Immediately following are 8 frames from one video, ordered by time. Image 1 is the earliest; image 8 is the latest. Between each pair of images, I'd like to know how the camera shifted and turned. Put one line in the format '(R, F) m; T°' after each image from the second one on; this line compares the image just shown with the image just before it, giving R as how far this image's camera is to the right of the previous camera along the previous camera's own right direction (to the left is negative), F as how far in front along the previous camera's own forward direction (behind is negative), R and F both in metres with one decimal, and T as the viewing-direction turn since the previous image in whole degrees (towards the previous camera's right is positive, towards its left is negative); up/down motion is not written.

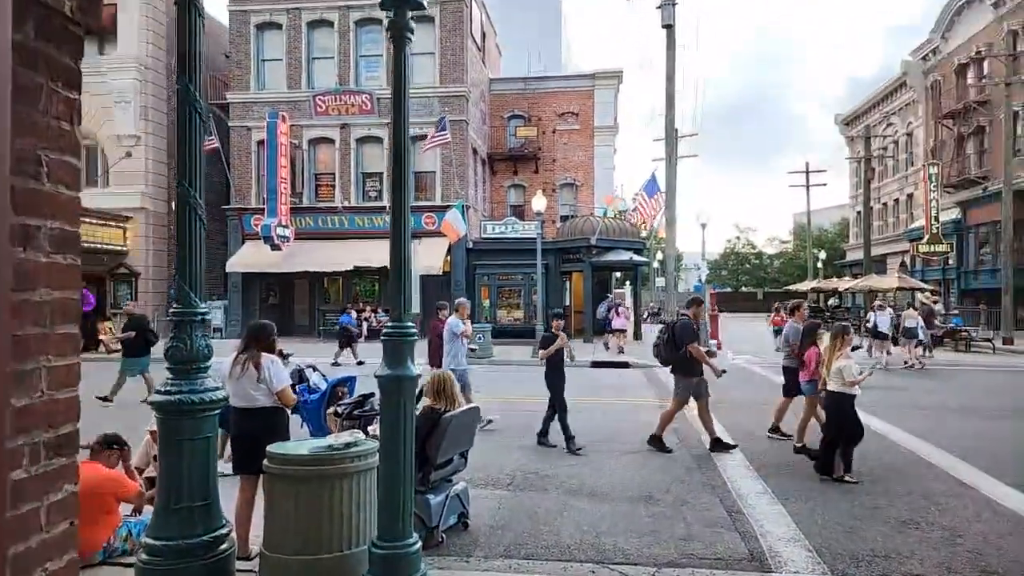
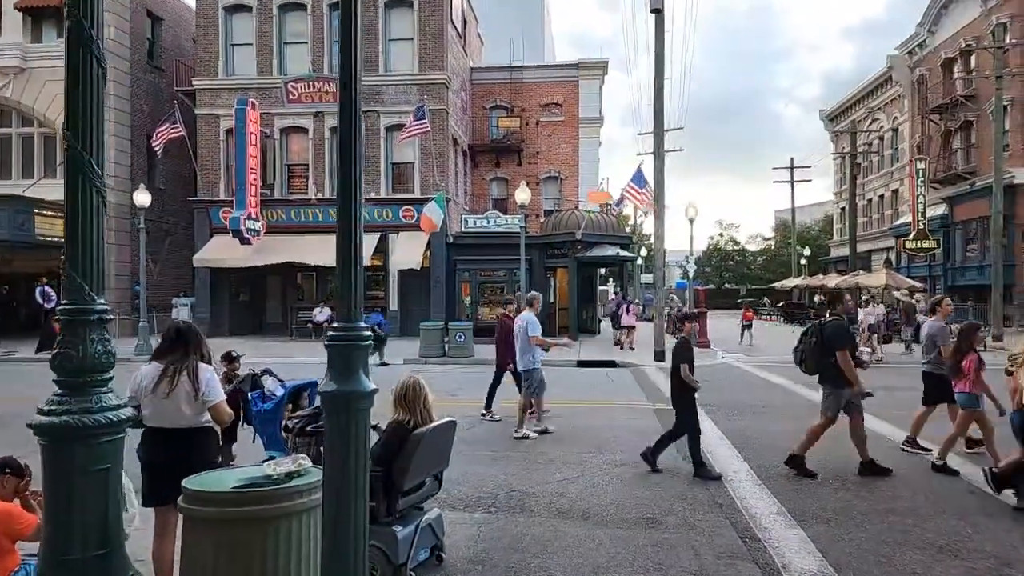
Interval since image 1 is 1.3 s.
(0.0, +1.0) m; +1°
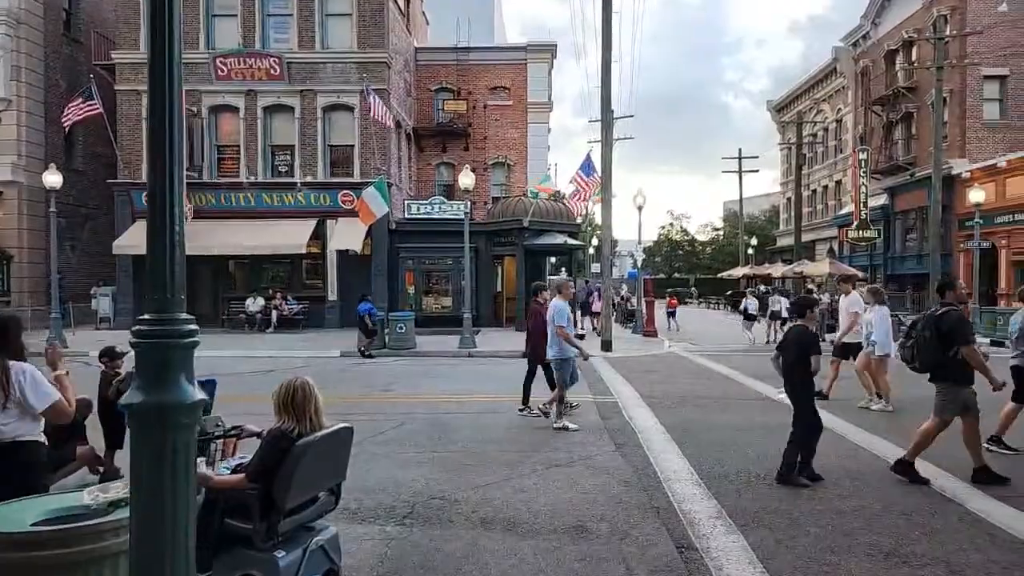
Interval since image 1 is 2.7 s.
(+0.4, +0.7) m; +4°
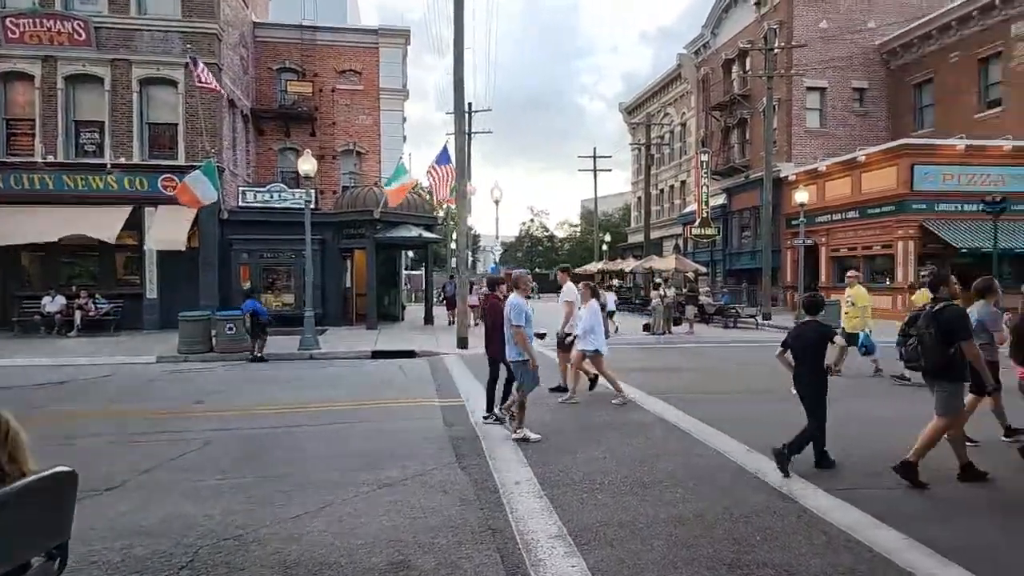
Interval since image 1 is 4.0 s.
(+0.4, +0.8) m; +12°
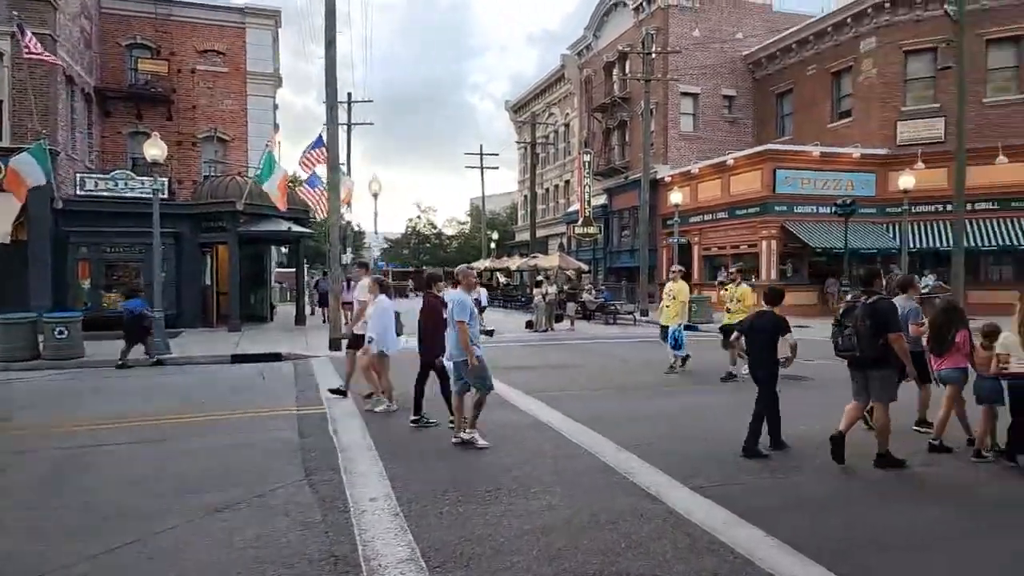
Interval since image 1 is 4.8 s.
(+0.3, +0.5) m; +9°
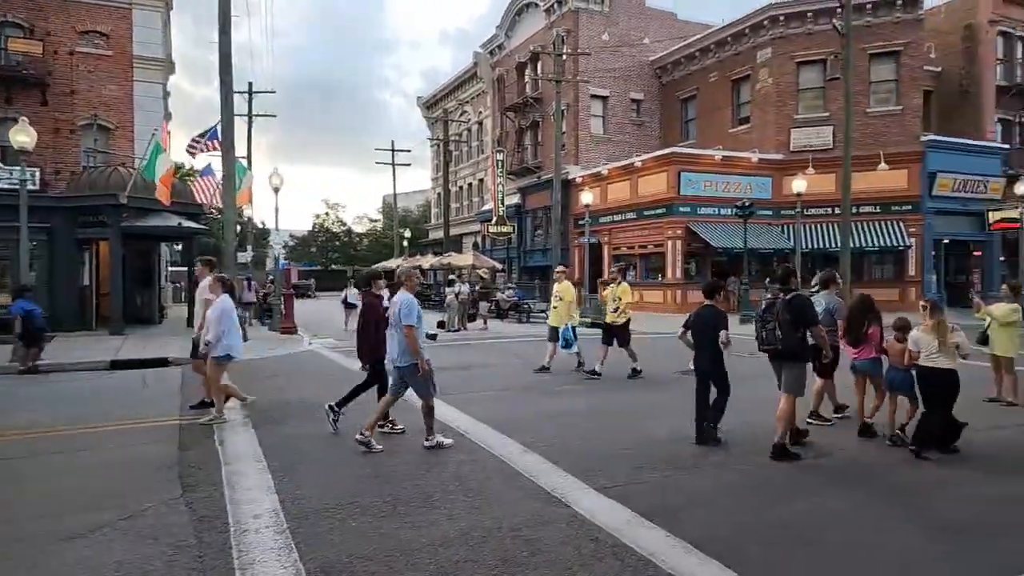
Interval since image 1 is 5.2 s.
(+0.2, +0.3) m; +7°
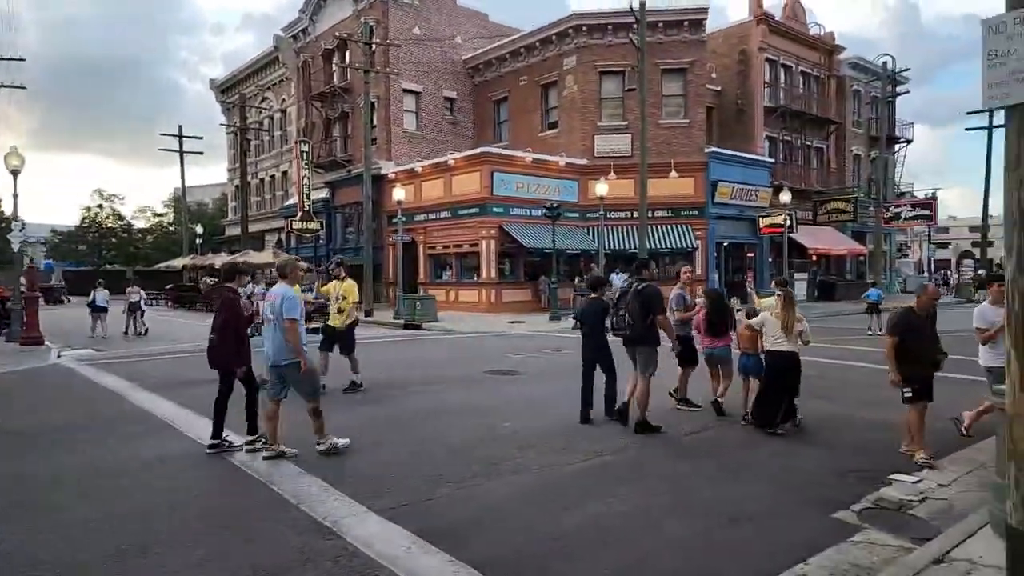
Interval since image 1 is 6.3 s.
(+0.4, +0.7) m; +15°
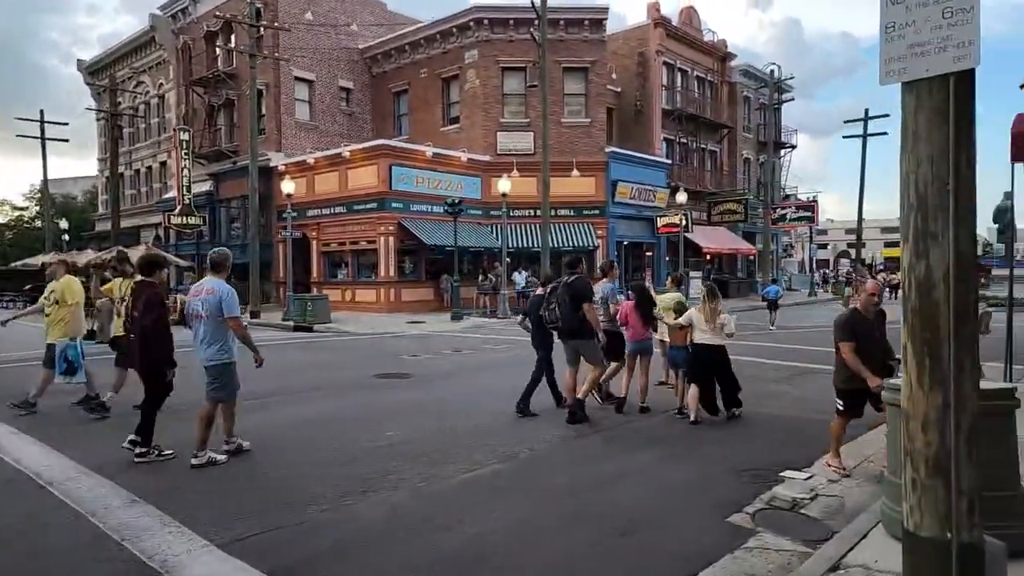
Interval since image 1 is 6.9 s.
(+0.3, +0.6) m; +8°
